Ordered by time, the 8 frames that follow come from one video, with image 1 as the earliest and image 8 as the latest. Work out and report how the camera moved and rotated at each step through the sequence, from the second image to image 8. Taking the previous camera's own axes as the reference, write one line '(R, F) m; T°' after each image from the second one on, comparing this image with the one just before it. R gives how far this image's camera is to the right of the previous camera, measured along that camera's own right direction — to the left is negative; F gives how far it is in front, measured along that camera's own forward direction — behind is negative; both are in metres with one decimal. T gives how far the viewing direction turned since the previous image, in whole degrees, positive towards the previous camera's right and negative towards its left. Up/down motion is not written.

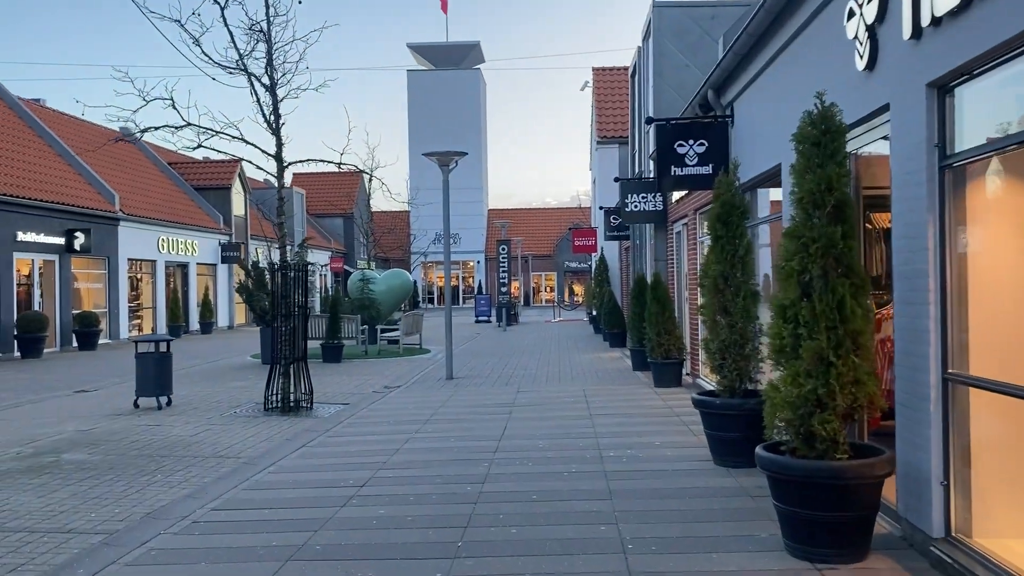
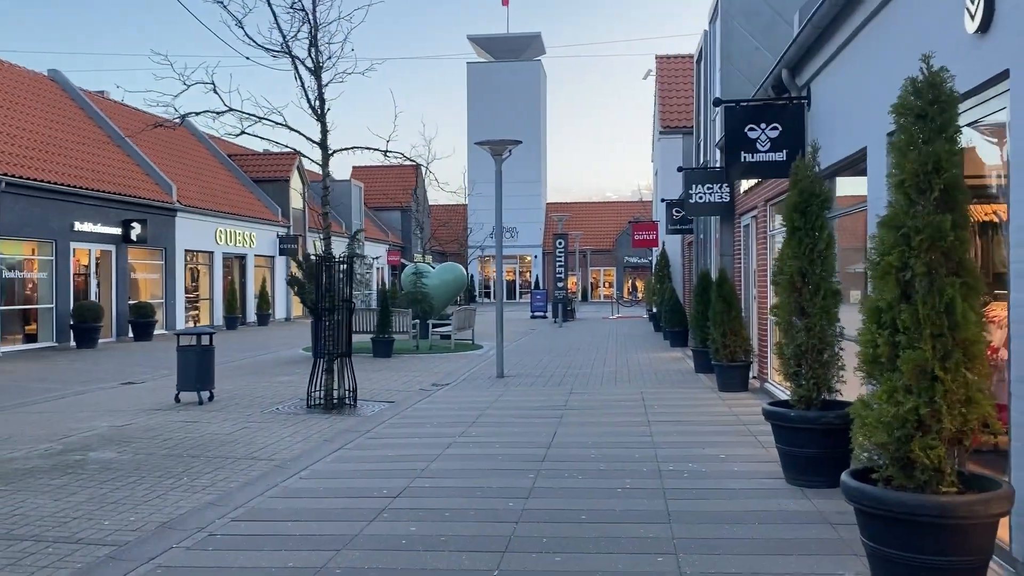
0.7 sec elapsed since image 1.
(+0.1, +0.7) m; -4°
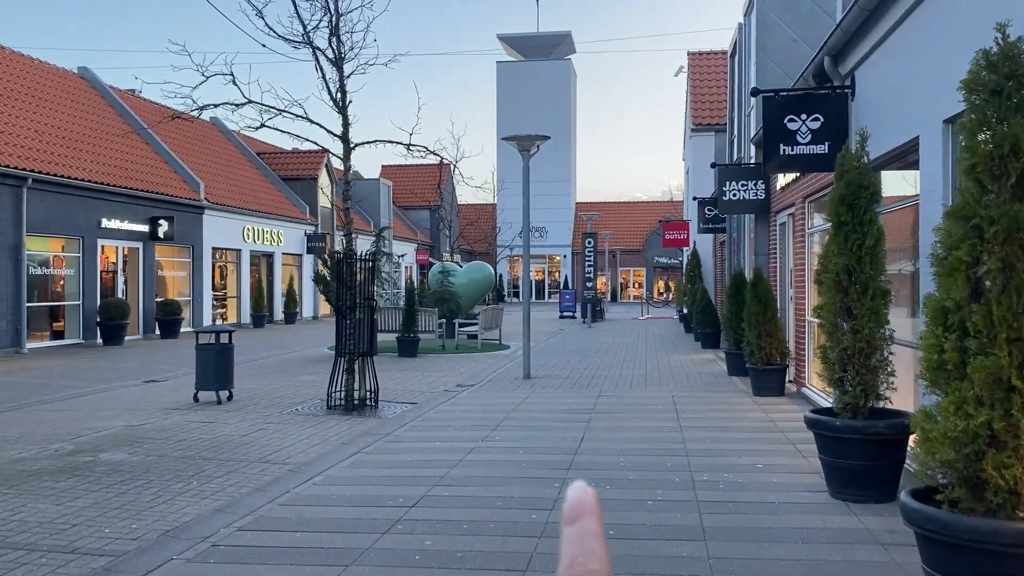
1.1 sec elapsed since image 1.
(0.0, +0.4) m; -2°
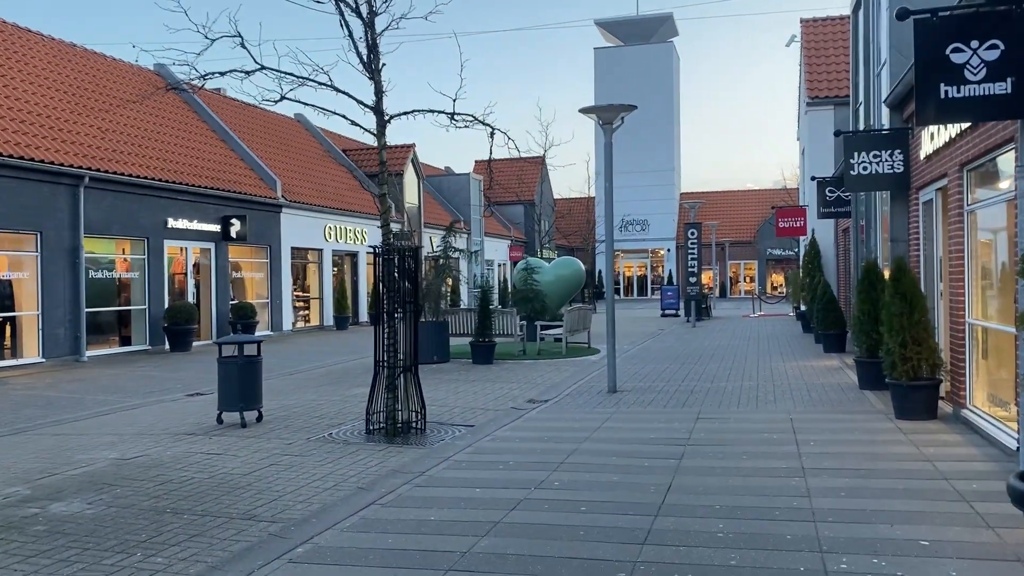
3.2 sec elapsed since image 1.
(+0.3, +2.0) m; -7°
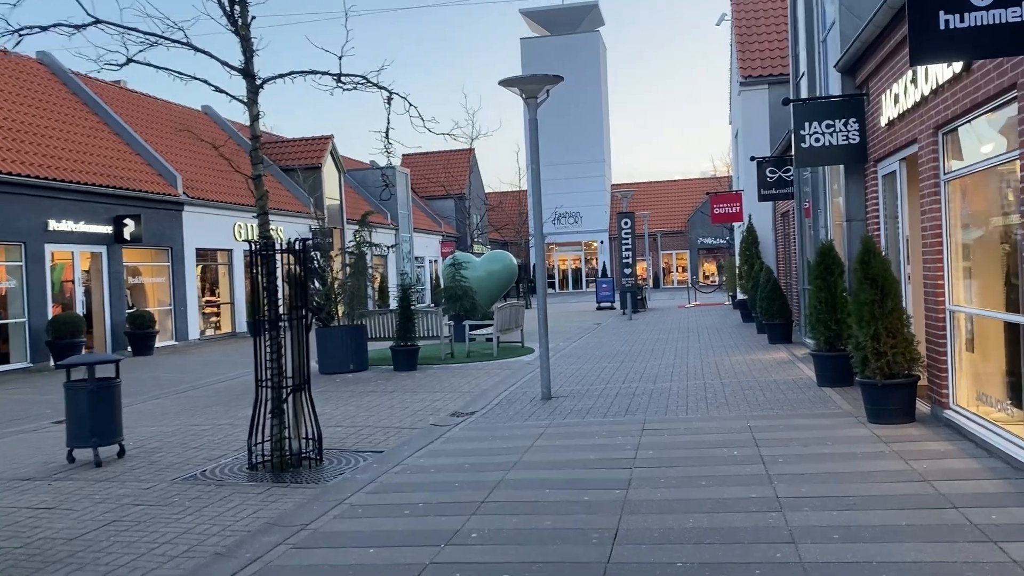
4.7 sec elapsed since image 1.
(+0.2, +1.4) m; +4°
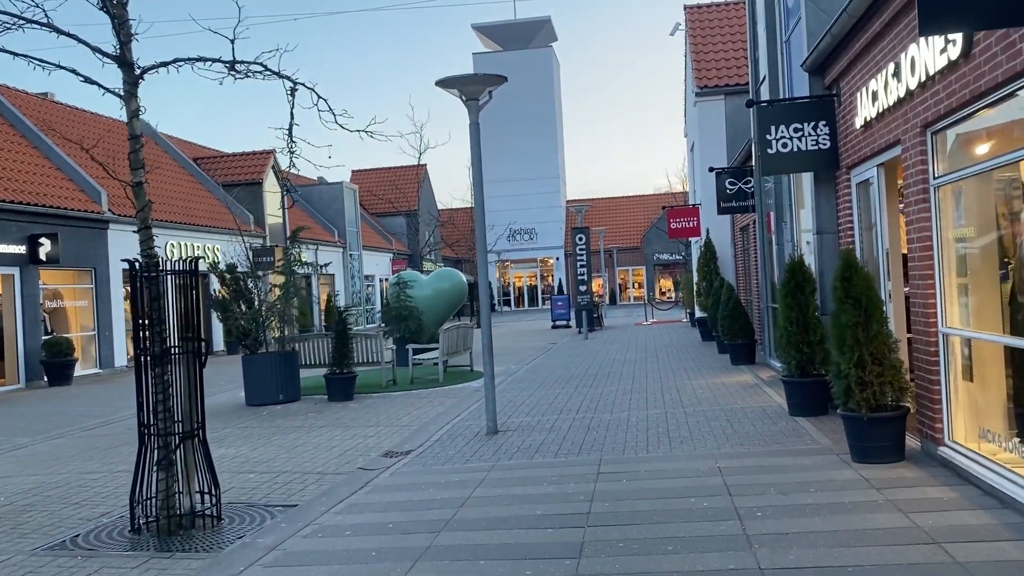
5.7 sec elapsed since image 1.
(+0.2, +1.1) m; +3°
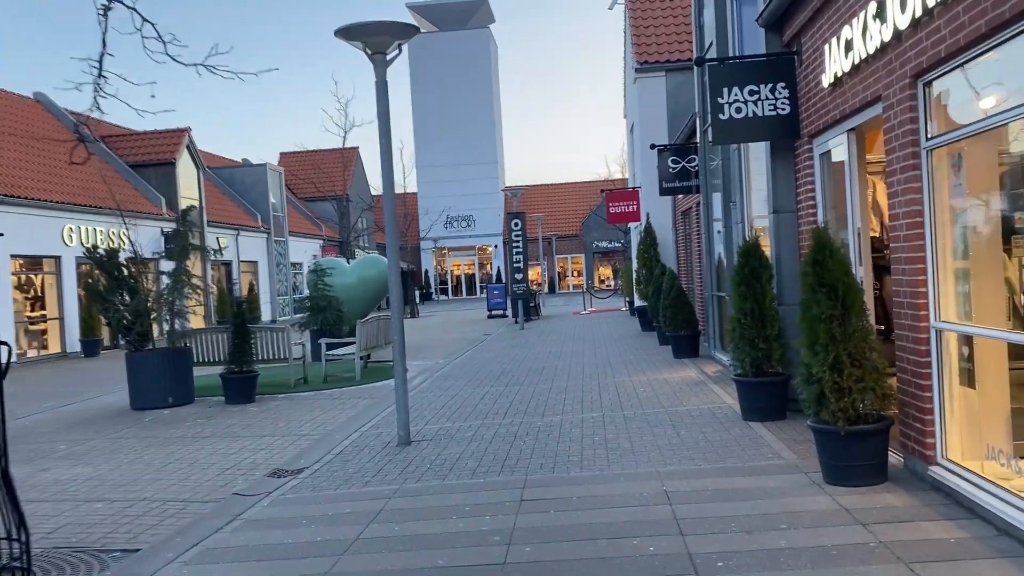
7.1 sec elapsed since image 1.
(+0.3, +1.3) m; +4°
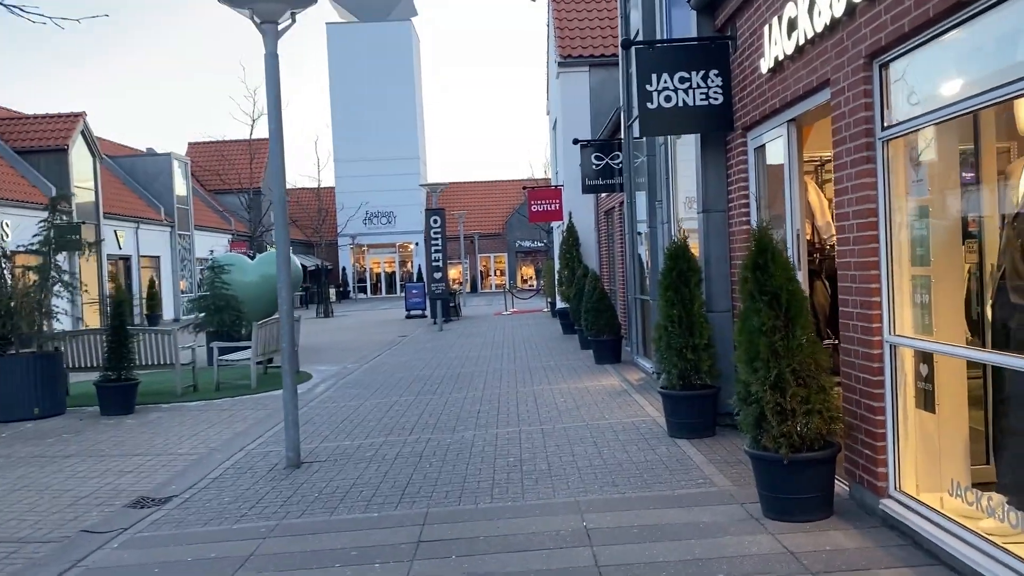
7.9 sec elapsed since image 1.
(+0.1, +0.8) m; +5°
